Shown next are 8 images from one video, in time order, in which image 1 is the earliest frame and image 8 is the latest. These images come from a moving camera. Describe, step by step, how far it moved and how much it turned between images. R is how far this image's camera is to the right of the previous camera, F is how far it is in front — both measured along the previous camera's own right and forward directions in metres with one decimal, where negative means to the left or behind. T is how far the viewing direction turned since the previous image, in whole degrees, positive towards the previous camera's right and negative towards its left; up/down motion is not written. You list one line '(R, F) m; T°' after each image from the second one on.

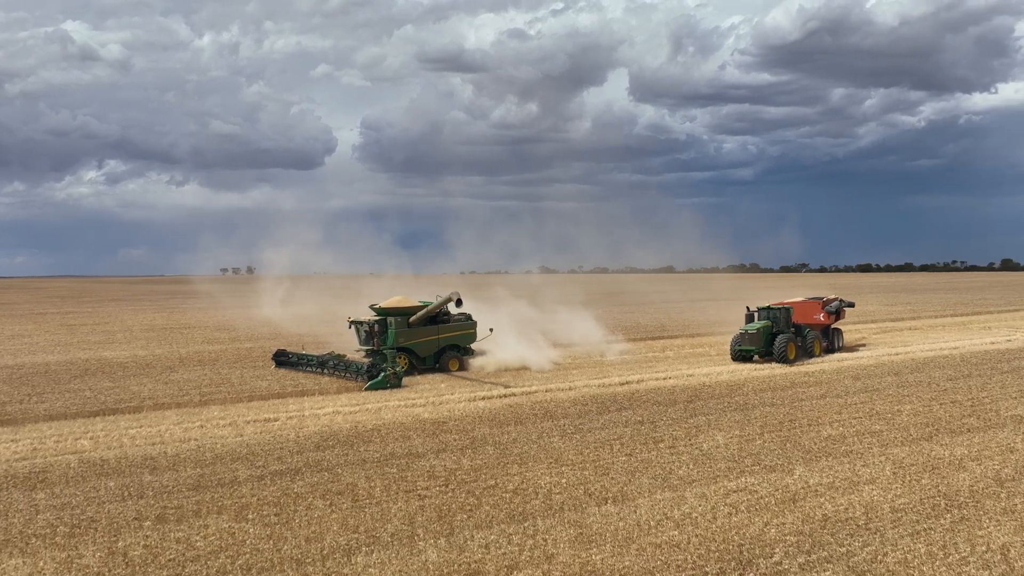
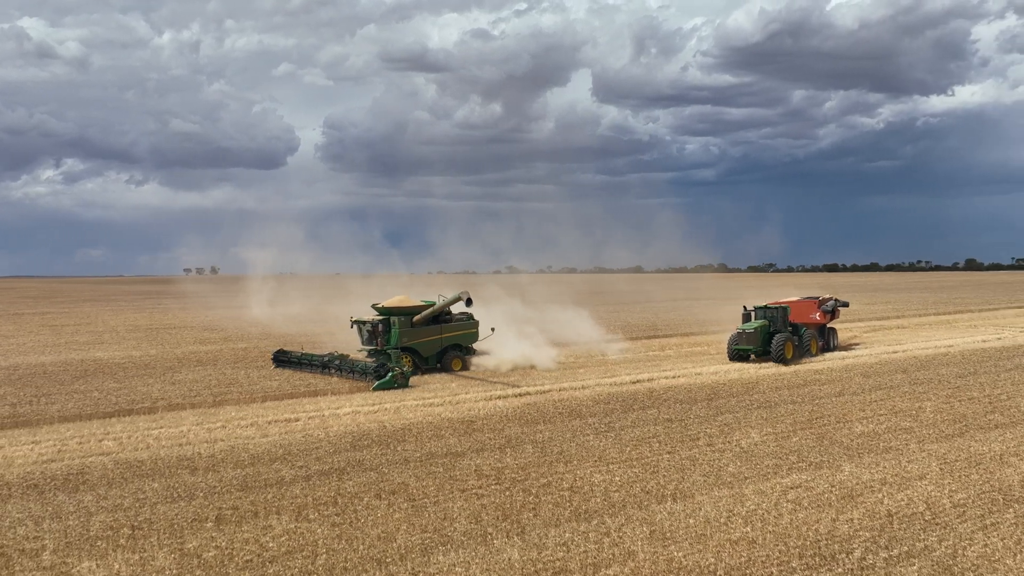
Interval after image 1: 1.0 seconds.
(-0.8, 0.0) m; +2°
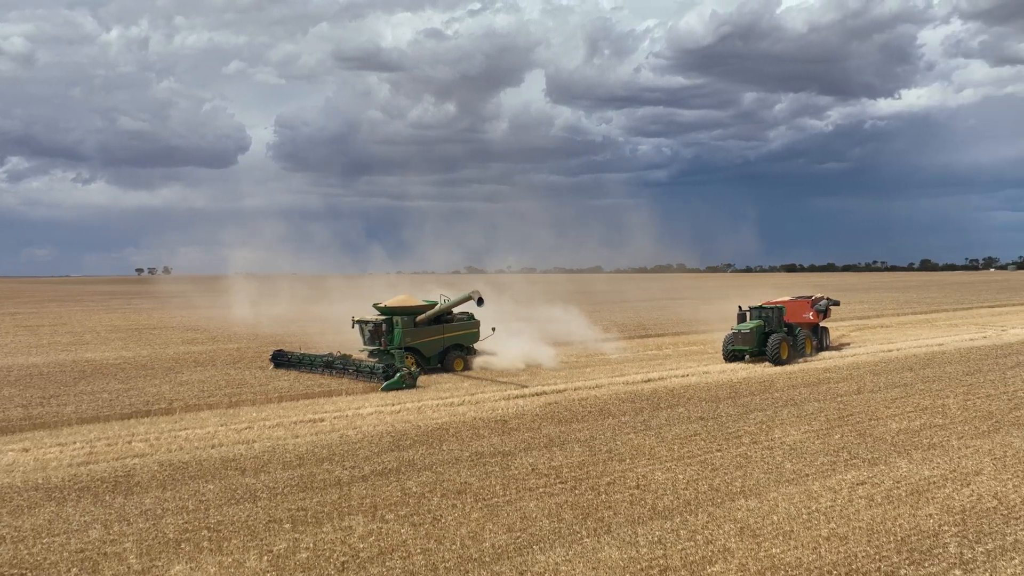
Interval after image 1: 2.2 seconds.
(-0.9, 0.0) m; +2°
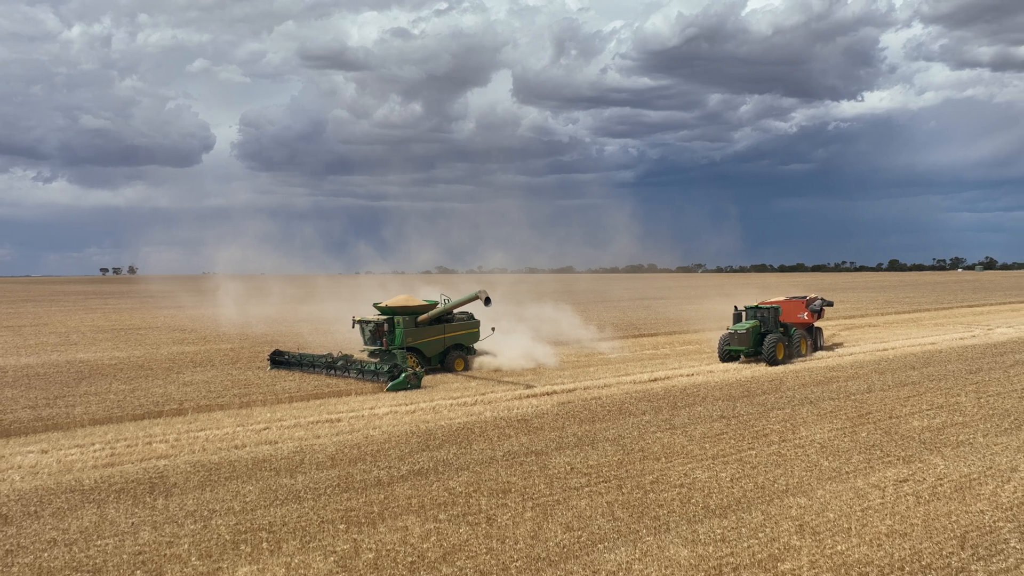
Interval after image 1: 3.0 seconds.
(-0.6, 0.0) m; +2°
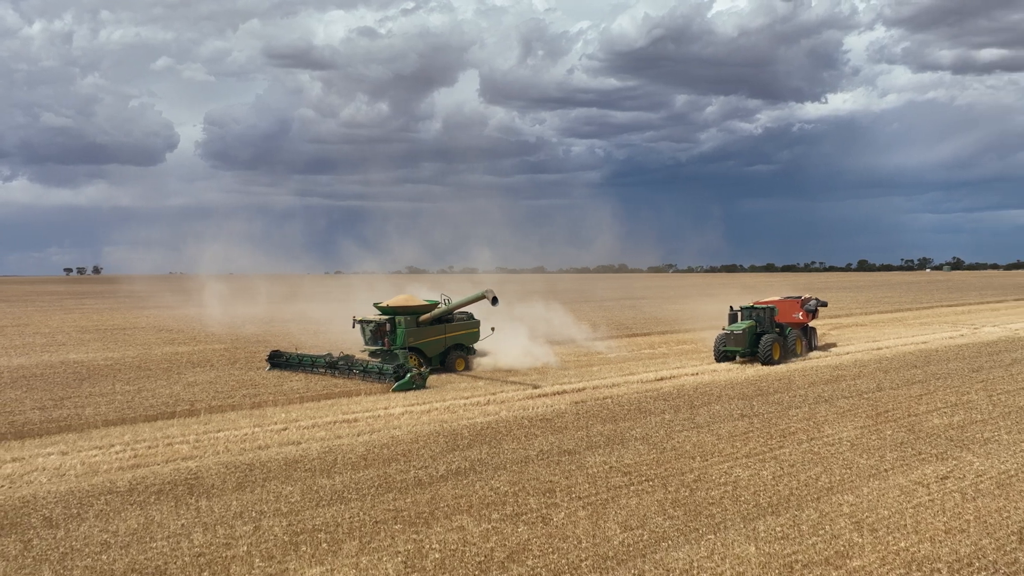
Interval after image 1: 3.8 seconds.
(-0.6, 0.0) m; +2°
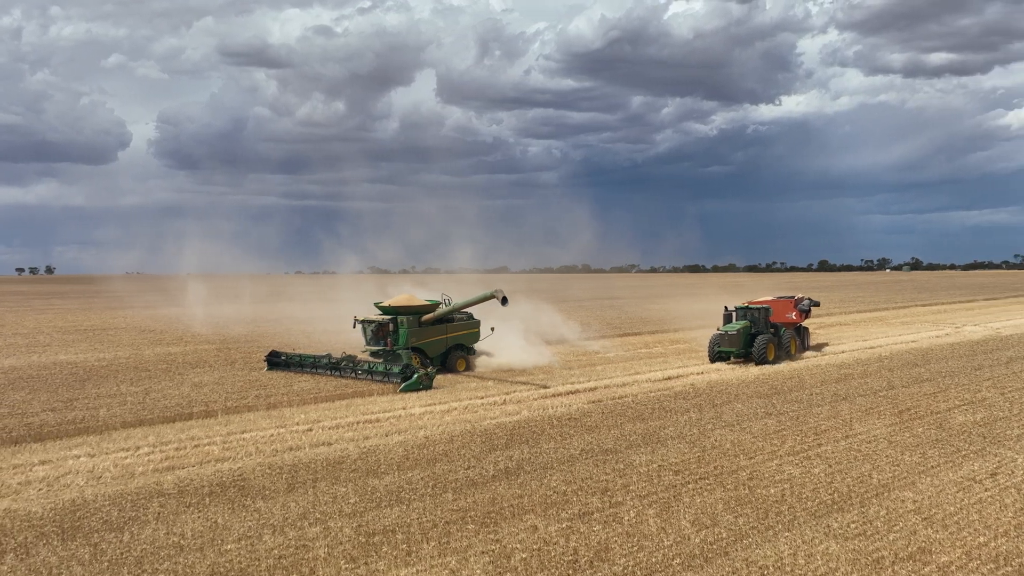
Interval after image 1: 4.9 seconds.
(-0.8, 0.0) m; +2°
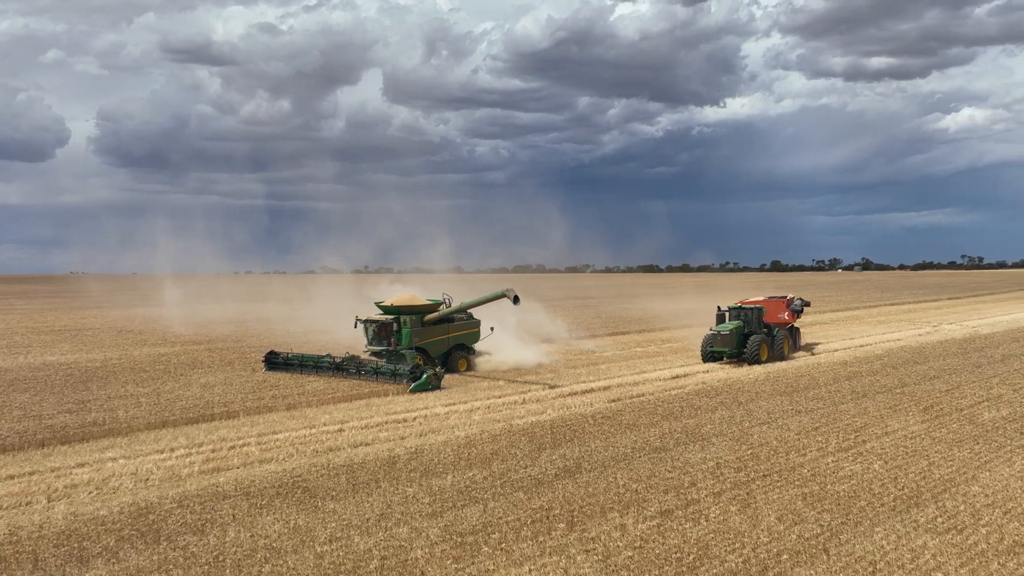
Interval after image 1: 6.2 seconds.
(-1.0, 0.0) m; +3°
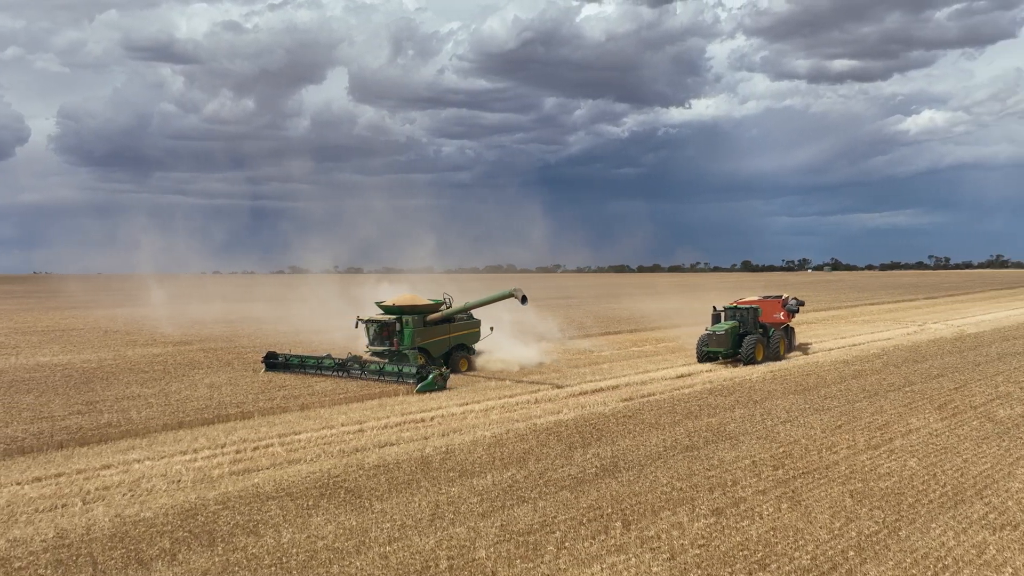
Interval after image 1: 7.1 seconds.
(-0.6, 0.0) m; +2°
